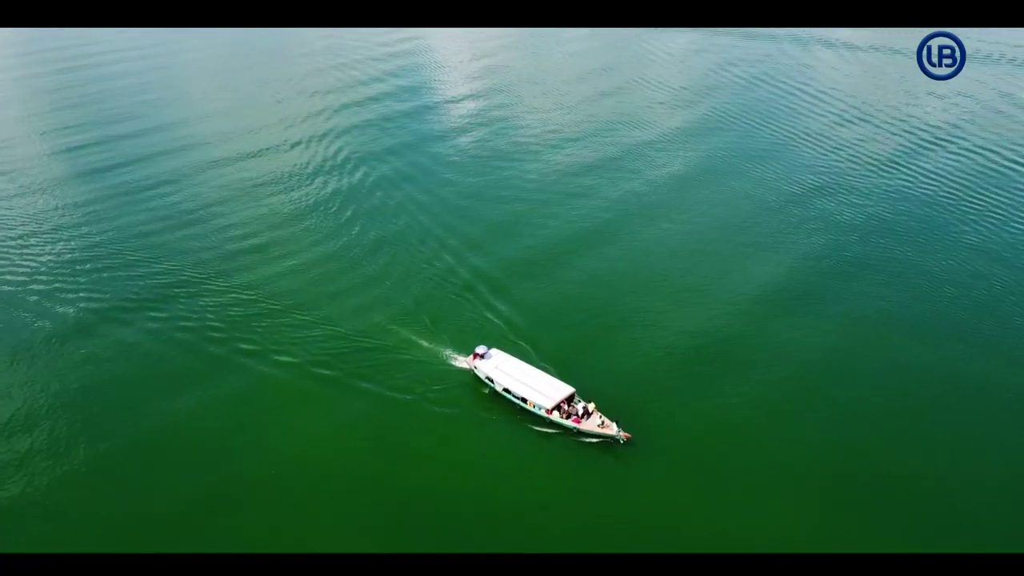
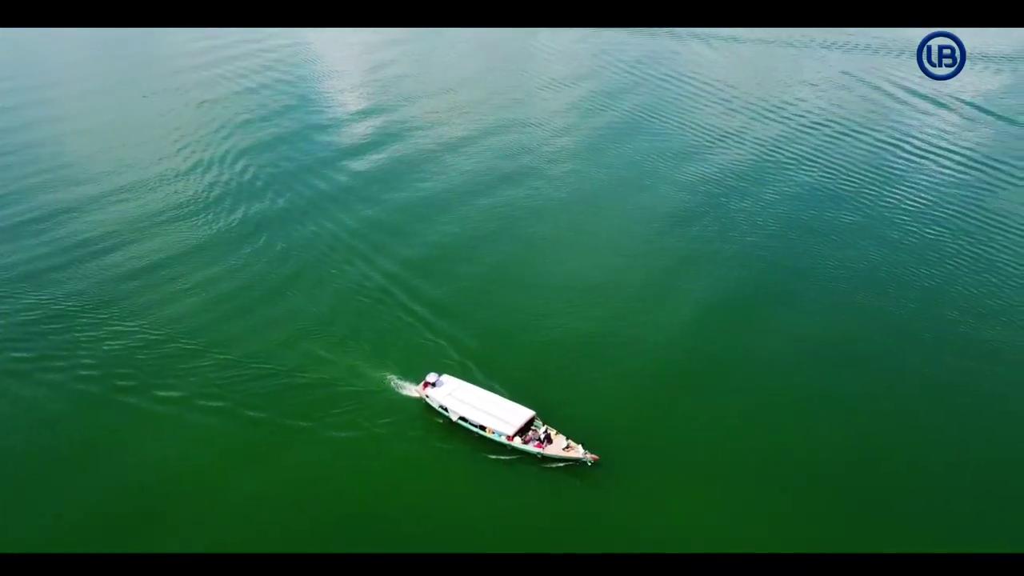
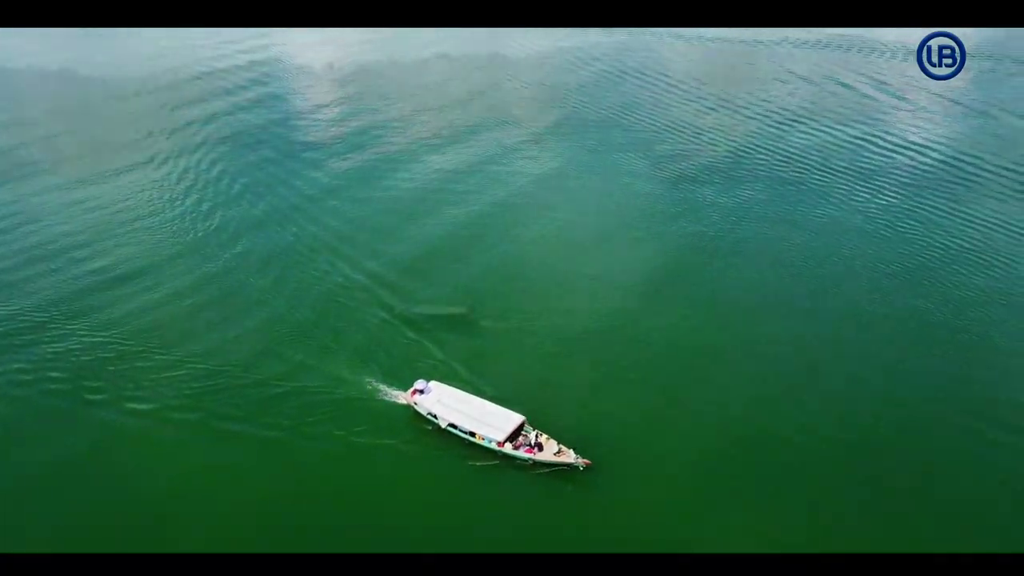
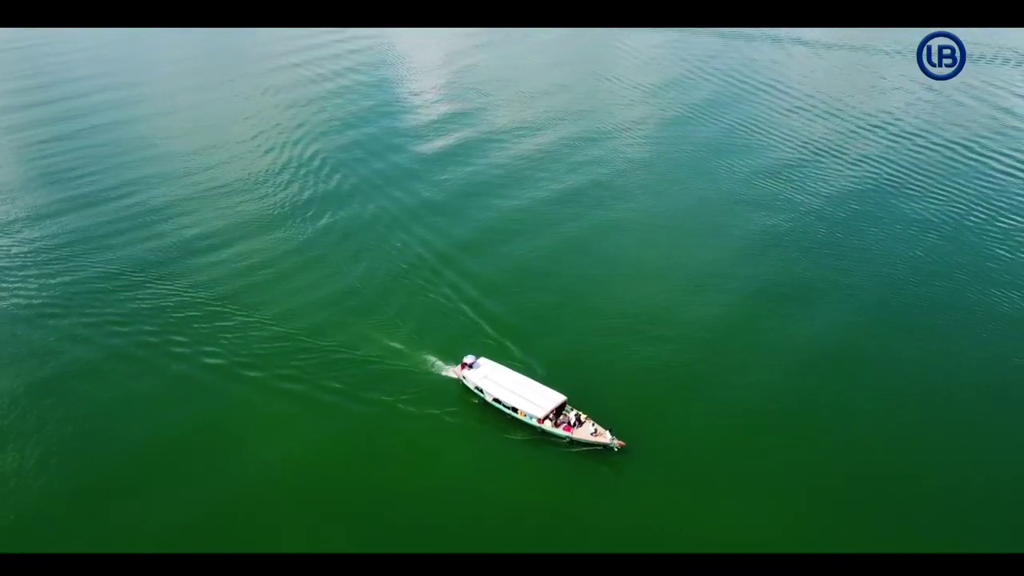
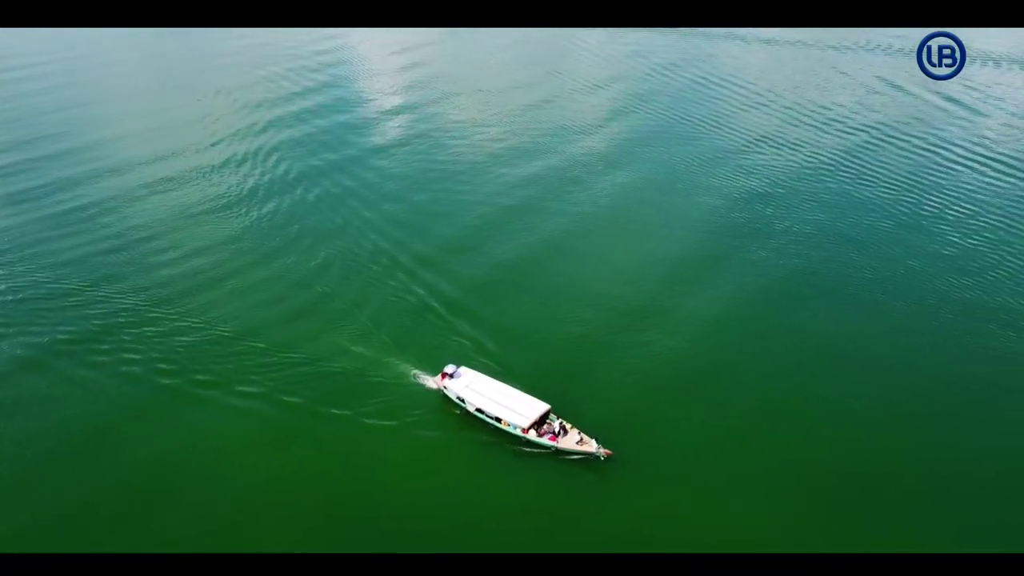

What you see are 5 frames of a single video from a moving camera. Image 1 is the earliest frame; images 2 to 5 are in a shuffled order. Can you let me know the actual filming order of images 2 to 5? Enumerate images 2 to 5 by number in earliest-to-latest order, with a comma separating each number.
4, 5, 2, 3
